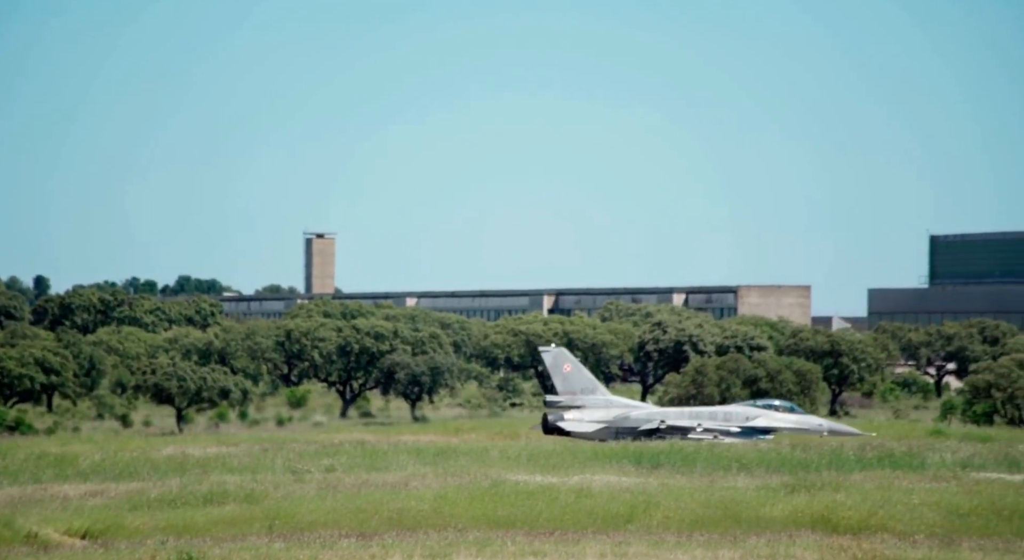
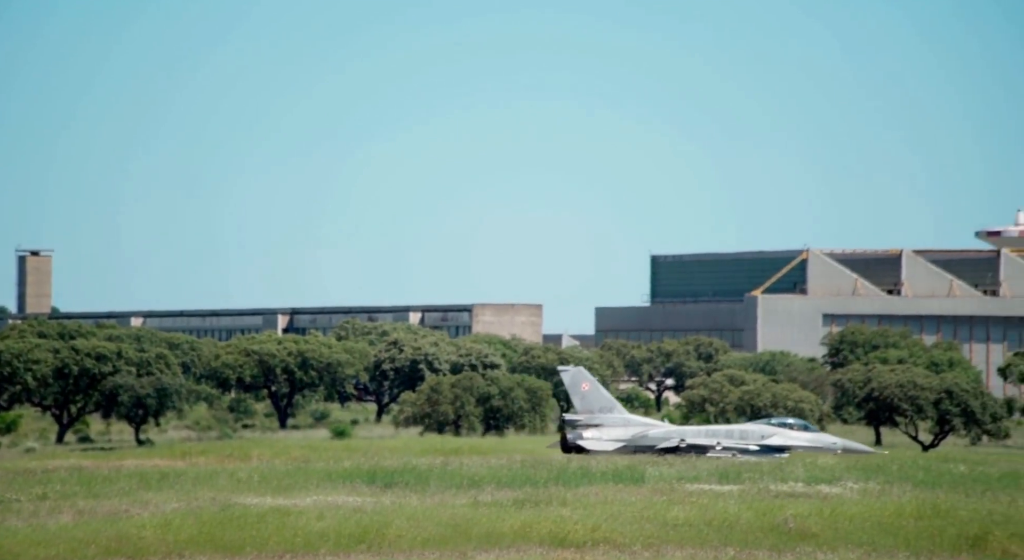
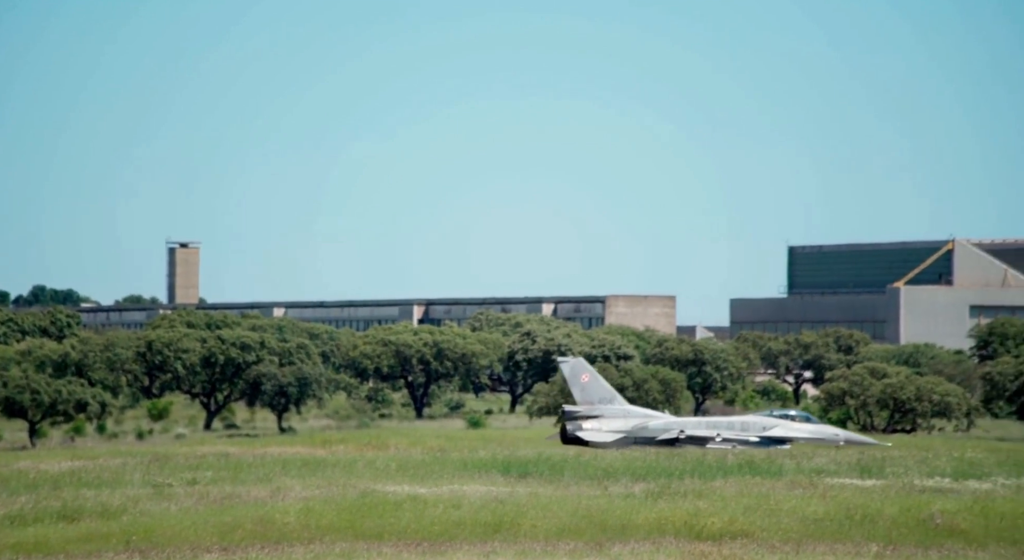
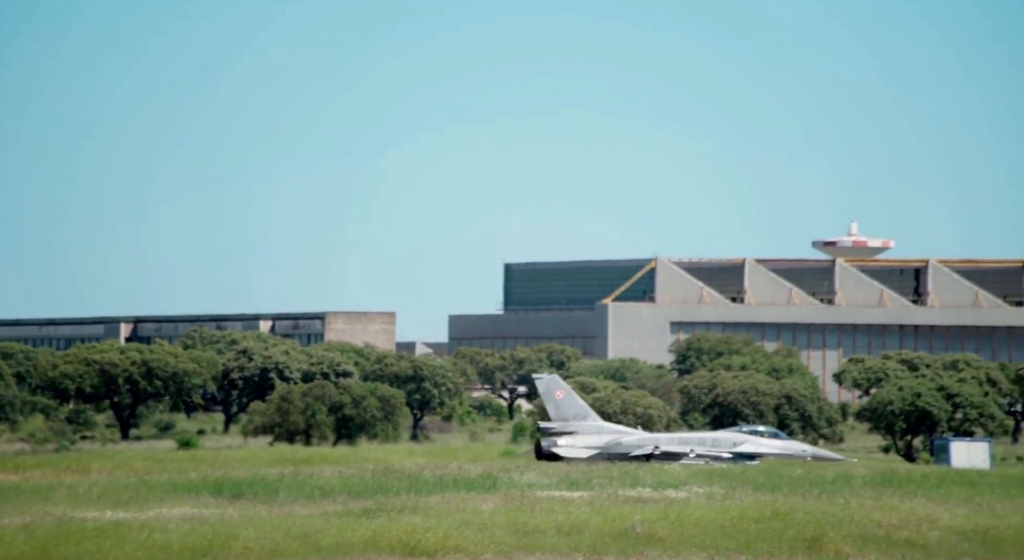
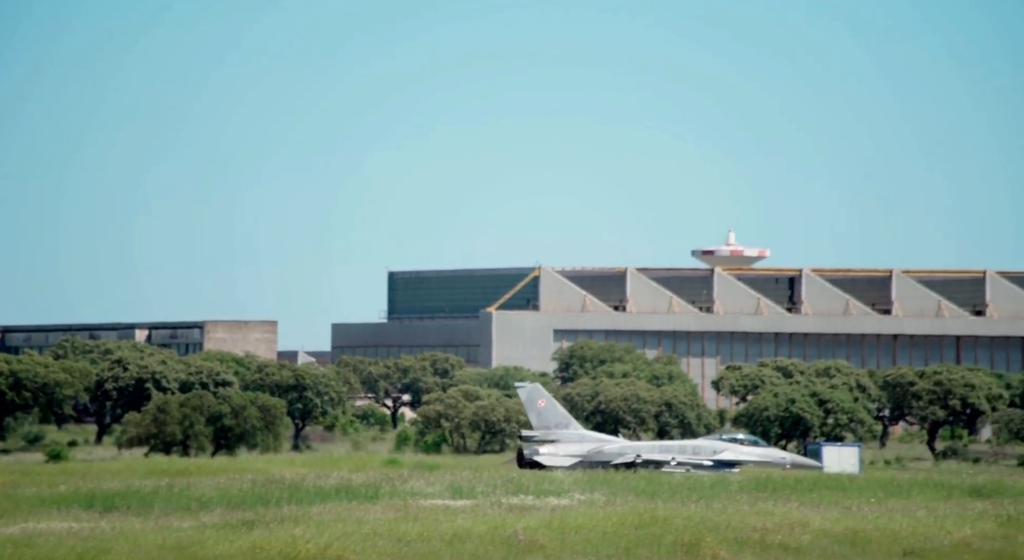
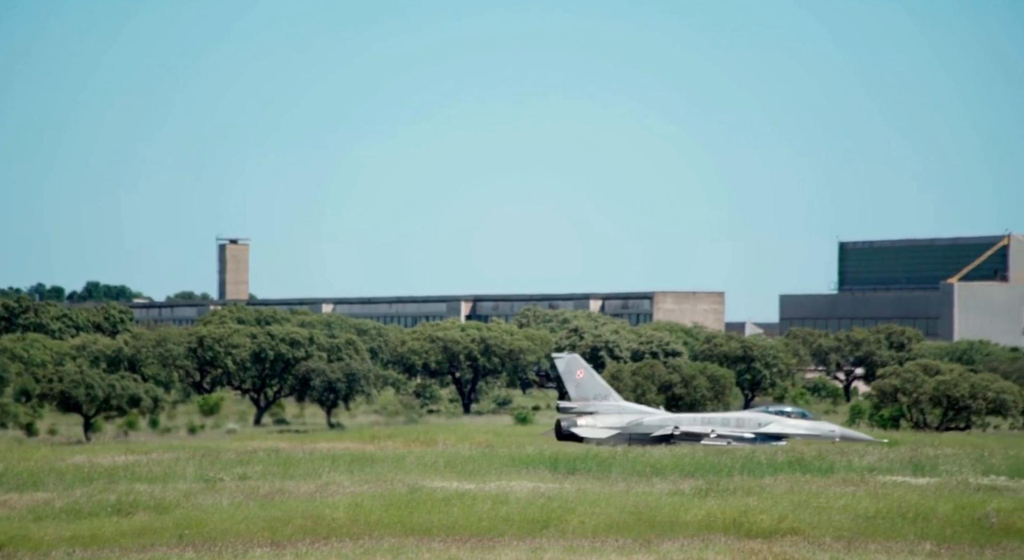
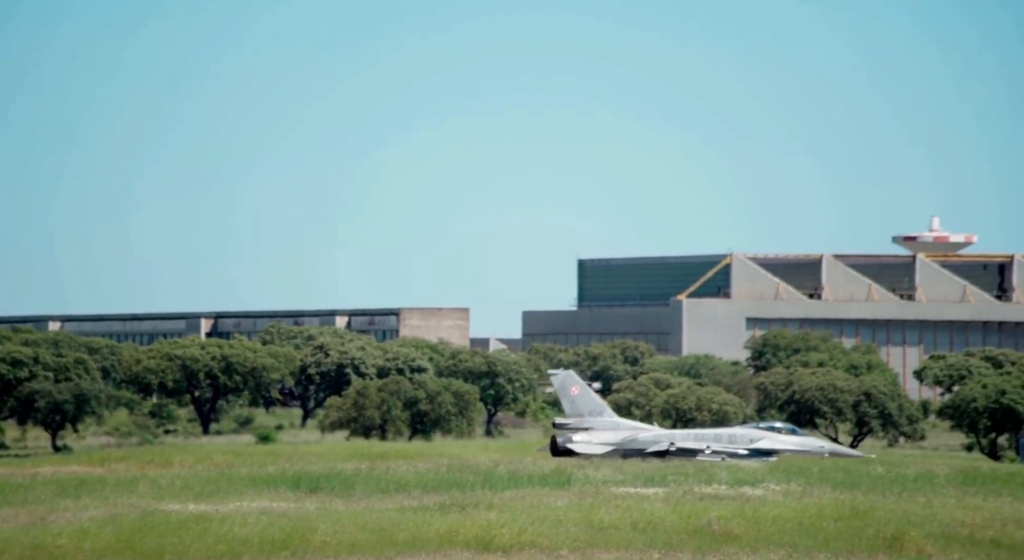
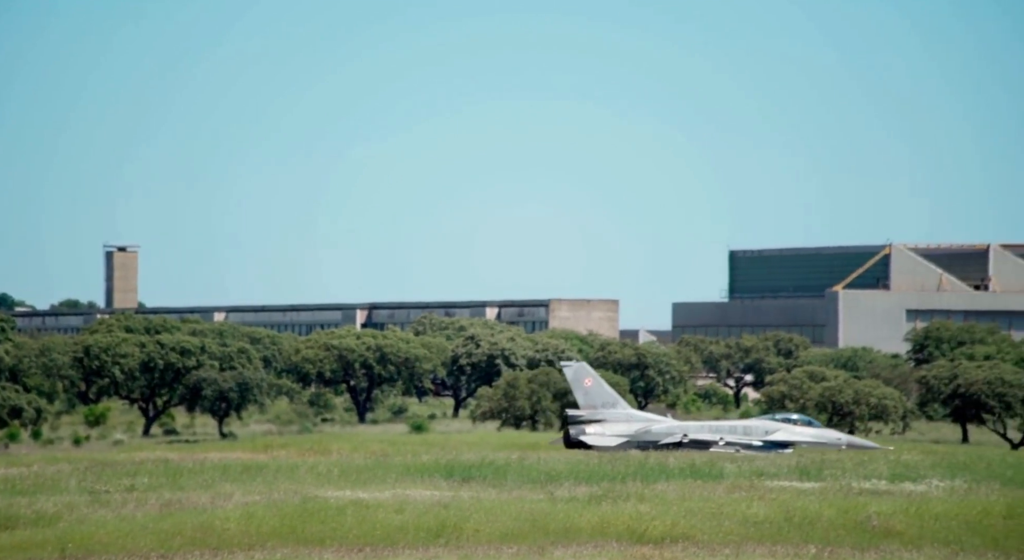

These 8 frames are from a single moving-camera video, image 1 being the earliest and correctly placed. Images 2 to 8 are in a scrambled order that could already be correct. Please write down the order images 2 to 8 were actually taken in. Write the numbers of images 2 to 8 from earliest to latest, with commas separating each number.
6, 3, 8, 2, 7, 4, 5
